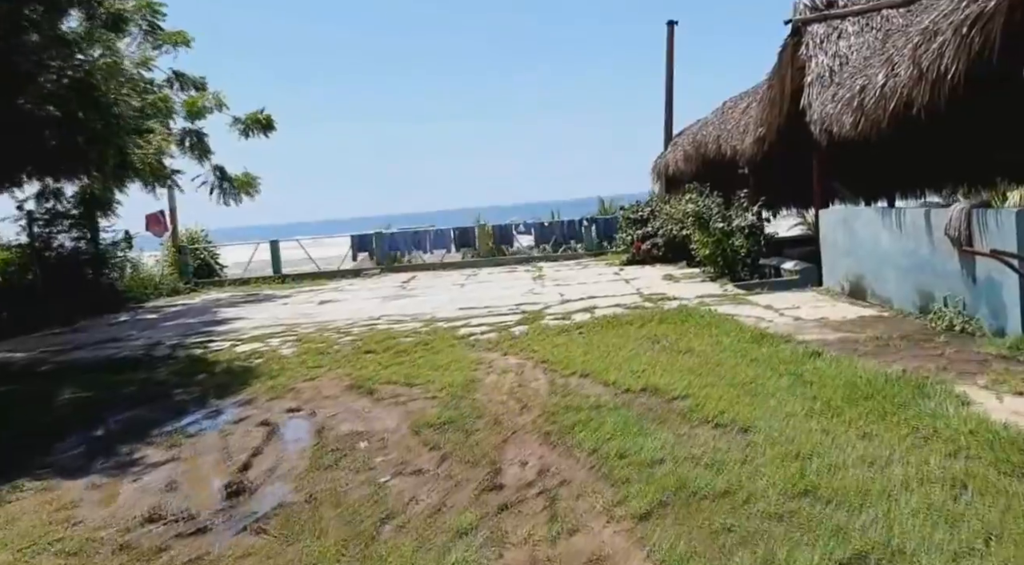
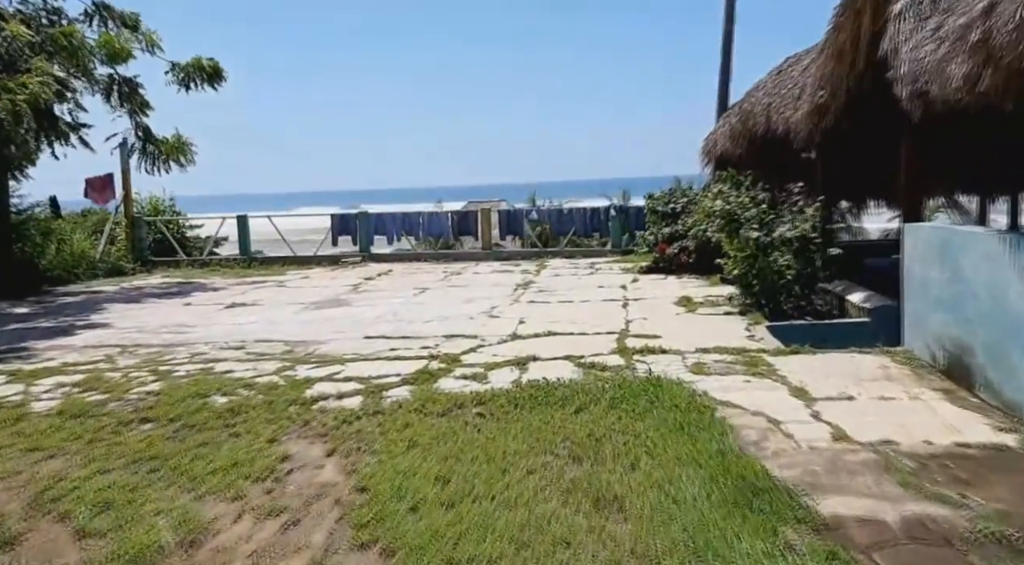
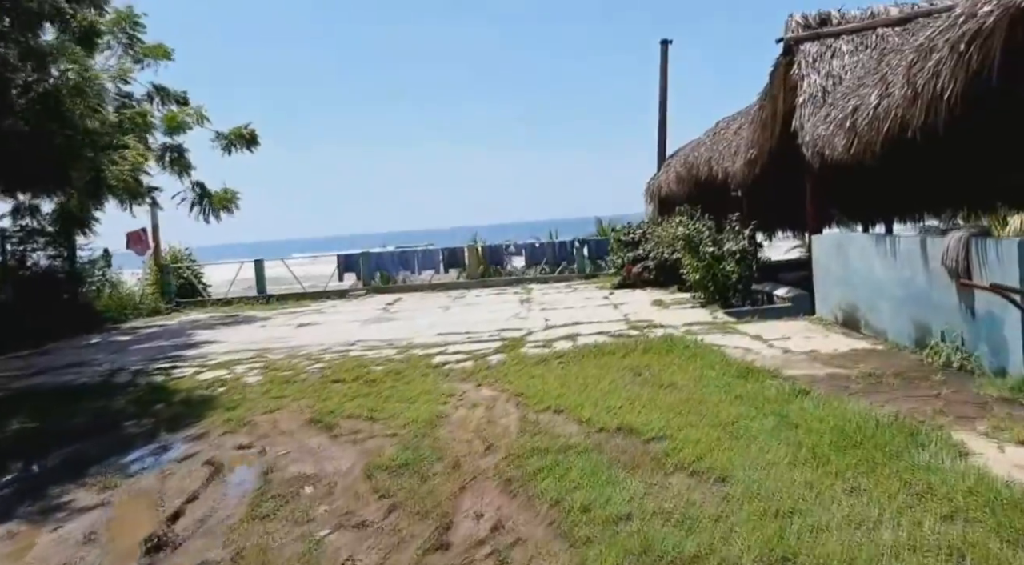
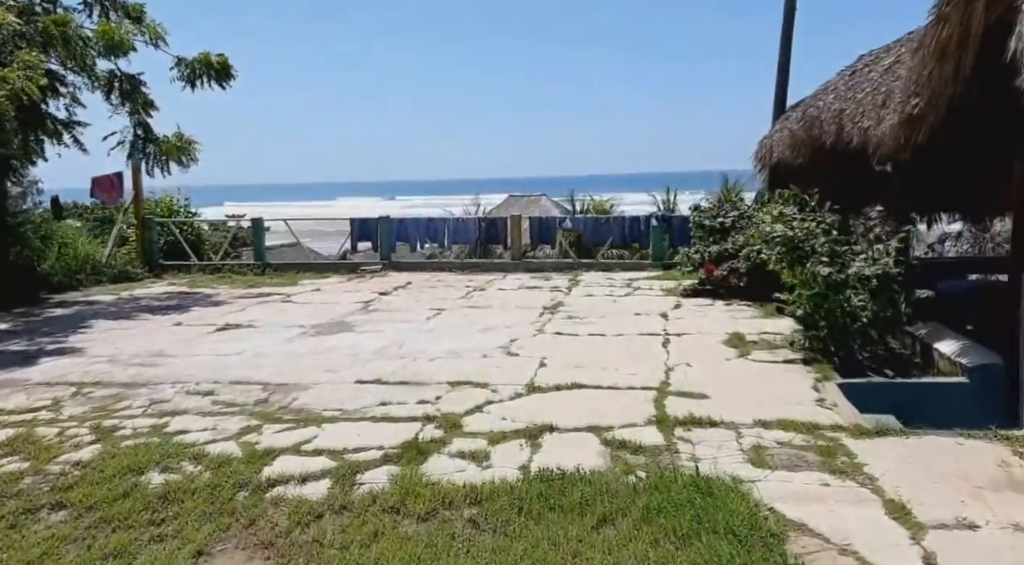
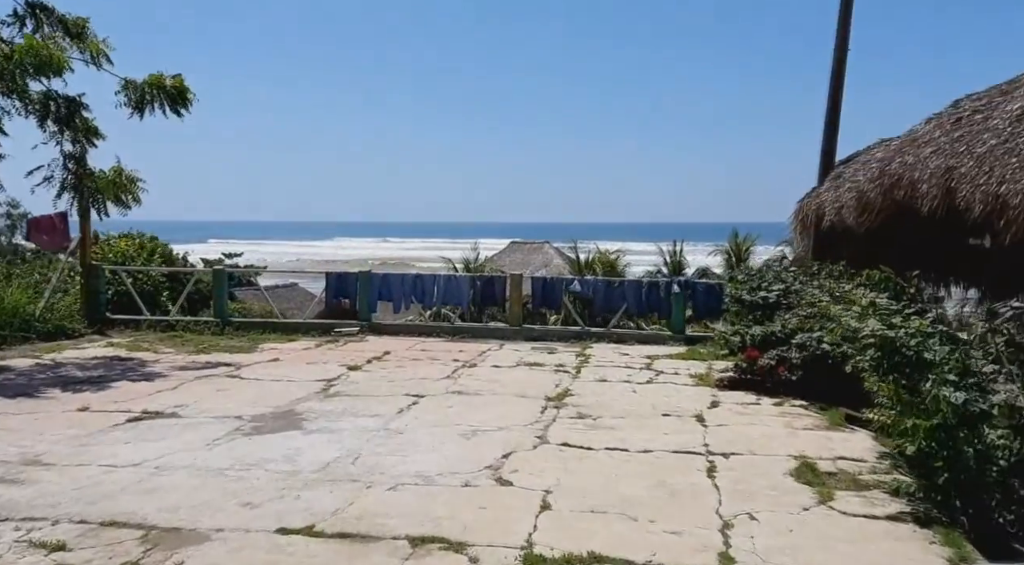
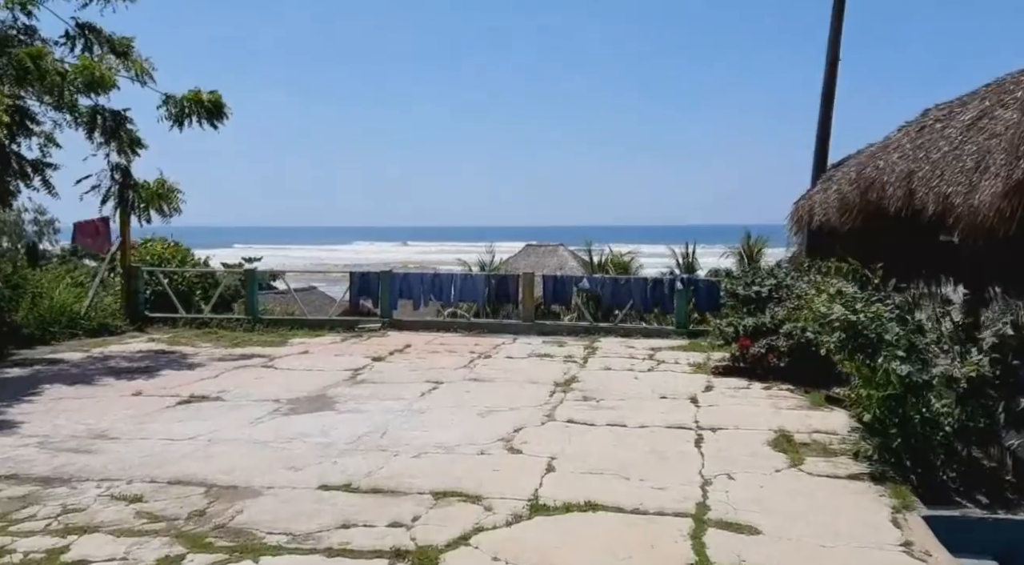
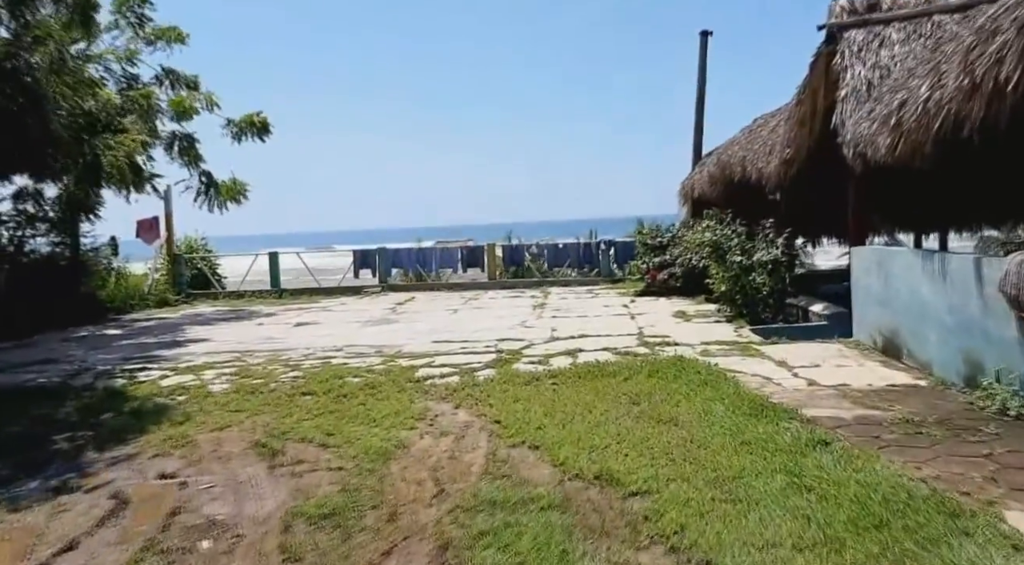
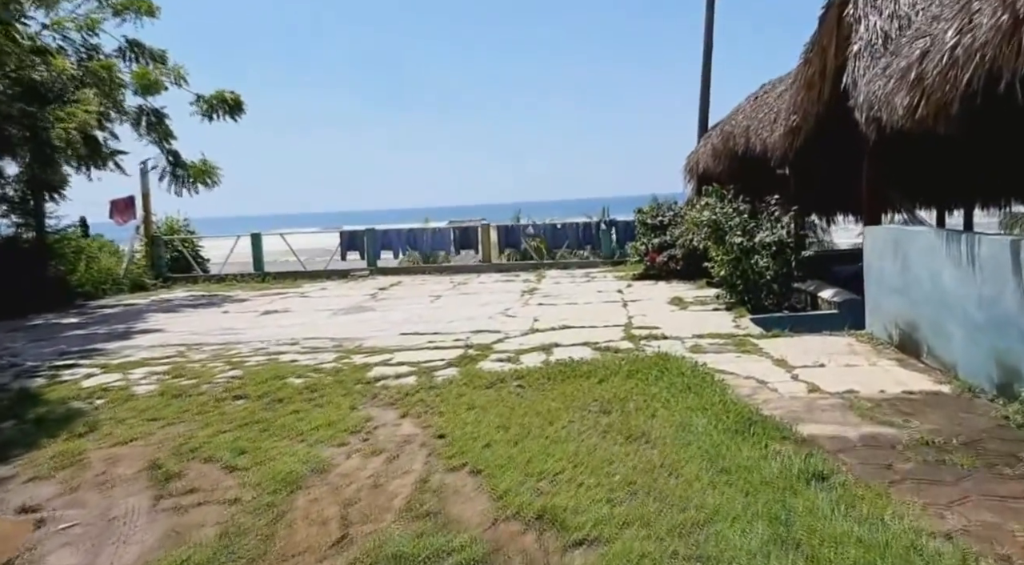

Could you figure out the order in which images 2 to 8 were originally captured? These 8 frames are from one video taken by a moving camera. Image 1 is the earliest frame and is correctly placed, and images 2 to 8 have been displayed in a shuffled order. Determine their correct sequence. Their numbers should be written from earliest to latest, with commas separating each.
3, 7, 8, 2, 4, 6, 5
